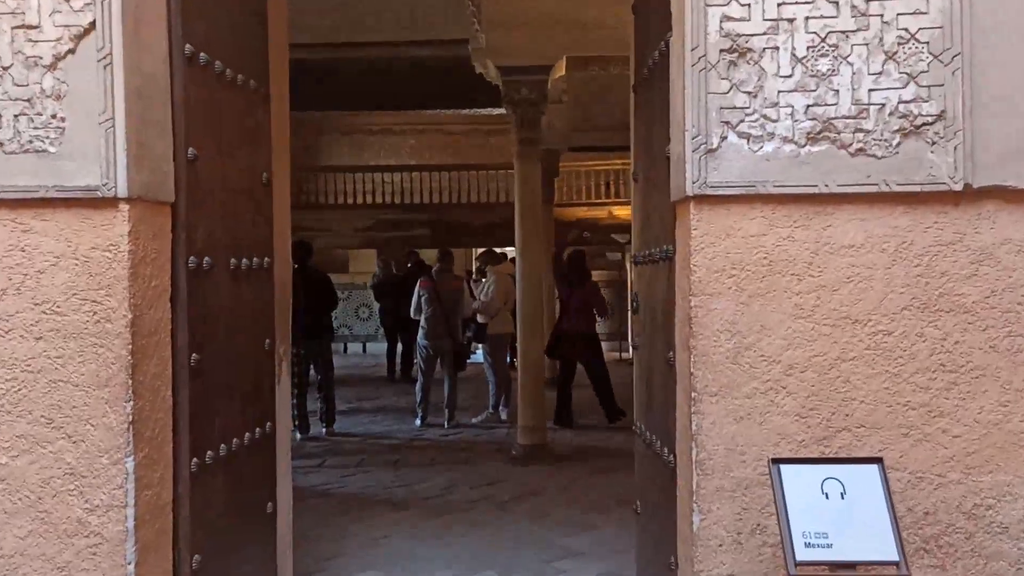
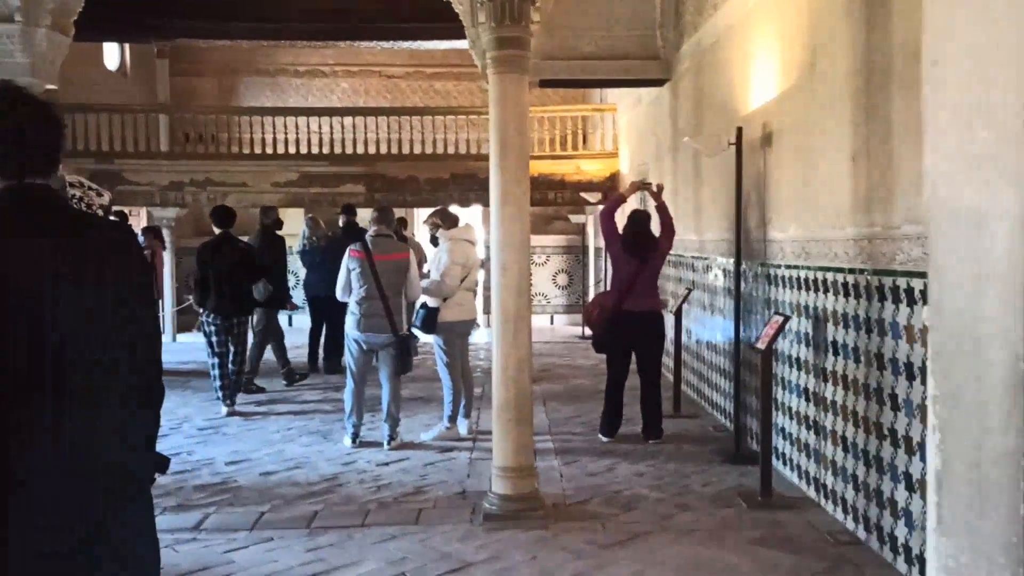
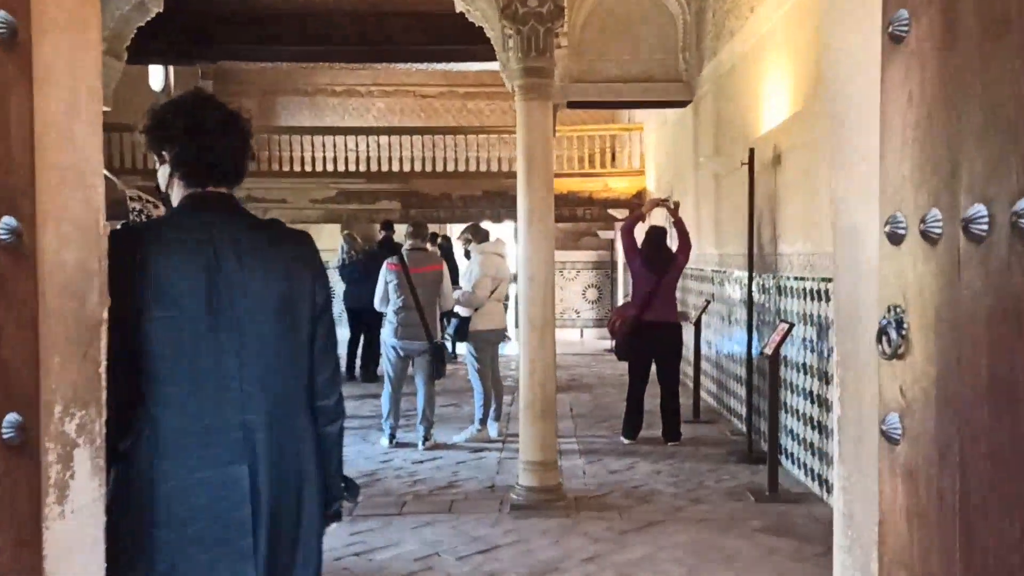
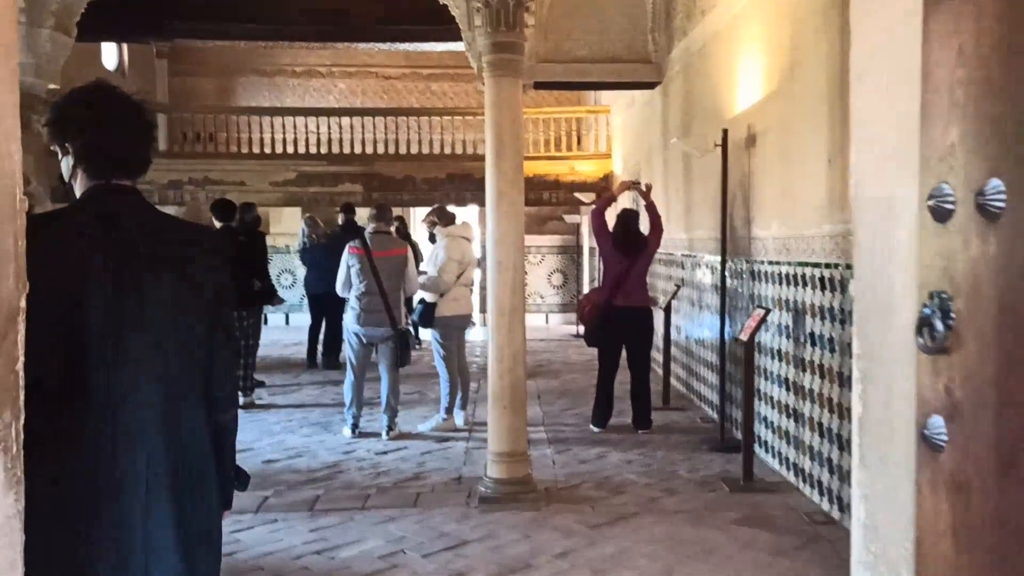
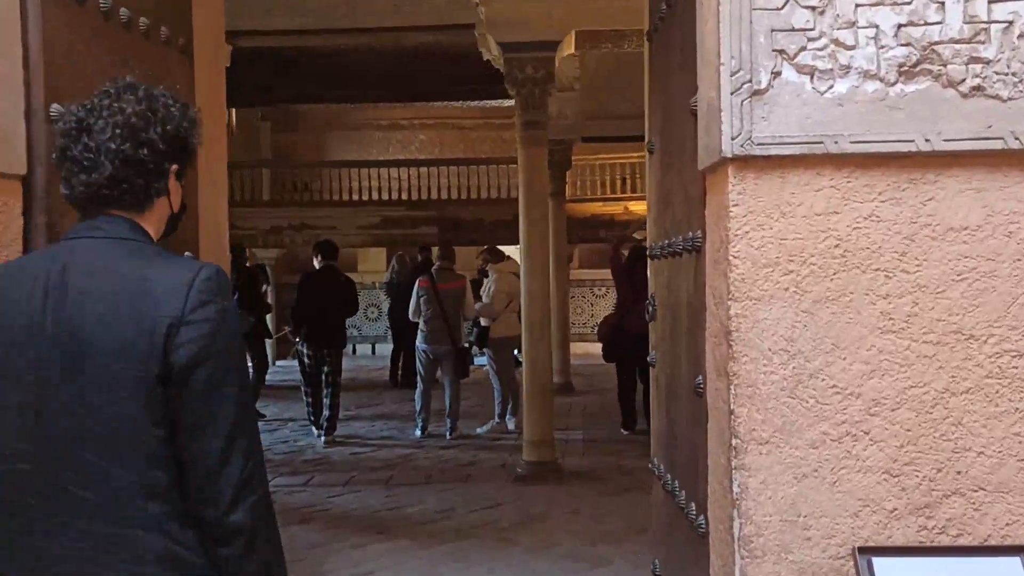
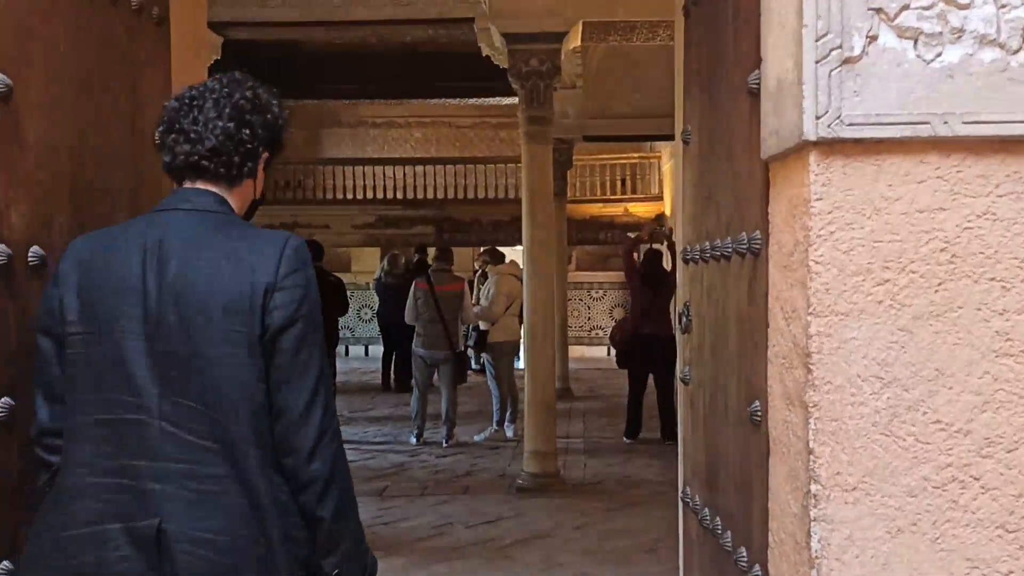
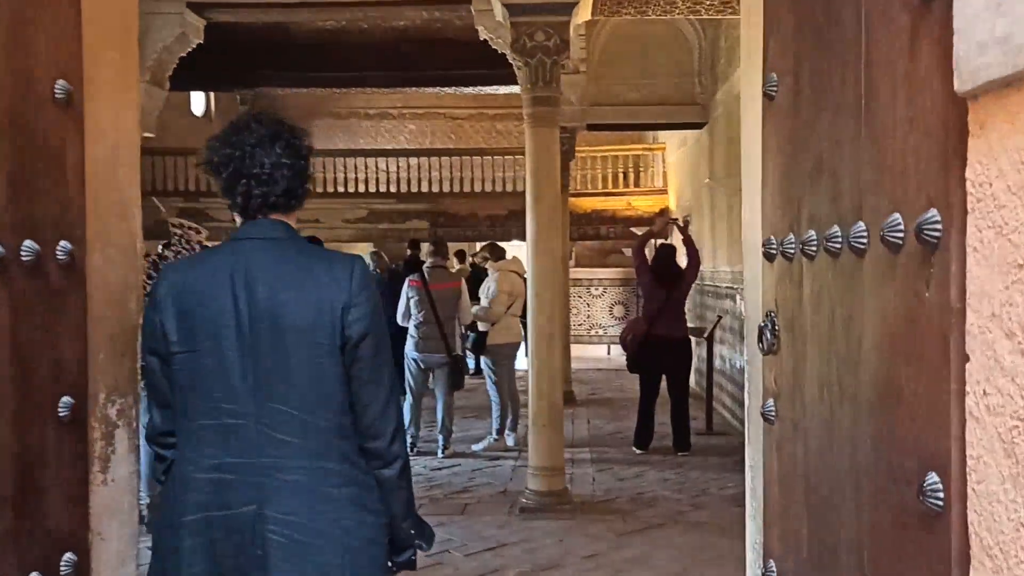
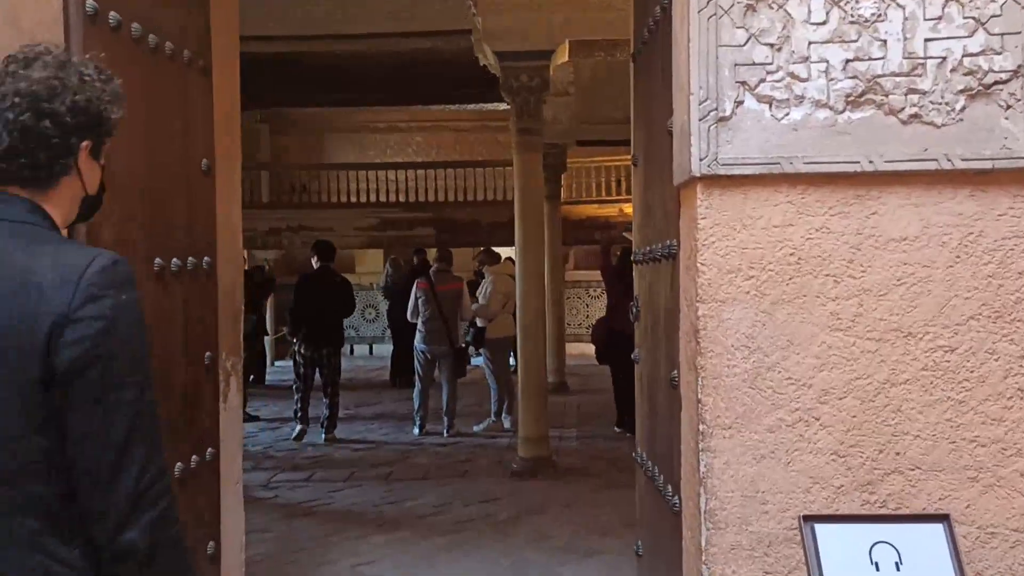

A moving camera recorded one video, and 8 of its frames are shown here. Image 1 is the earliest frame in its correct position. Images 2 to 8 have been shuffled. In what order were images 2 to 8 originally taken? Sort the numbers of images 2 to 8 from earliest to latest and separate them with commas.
8, 5, 6, 7, 3, 4, 2
